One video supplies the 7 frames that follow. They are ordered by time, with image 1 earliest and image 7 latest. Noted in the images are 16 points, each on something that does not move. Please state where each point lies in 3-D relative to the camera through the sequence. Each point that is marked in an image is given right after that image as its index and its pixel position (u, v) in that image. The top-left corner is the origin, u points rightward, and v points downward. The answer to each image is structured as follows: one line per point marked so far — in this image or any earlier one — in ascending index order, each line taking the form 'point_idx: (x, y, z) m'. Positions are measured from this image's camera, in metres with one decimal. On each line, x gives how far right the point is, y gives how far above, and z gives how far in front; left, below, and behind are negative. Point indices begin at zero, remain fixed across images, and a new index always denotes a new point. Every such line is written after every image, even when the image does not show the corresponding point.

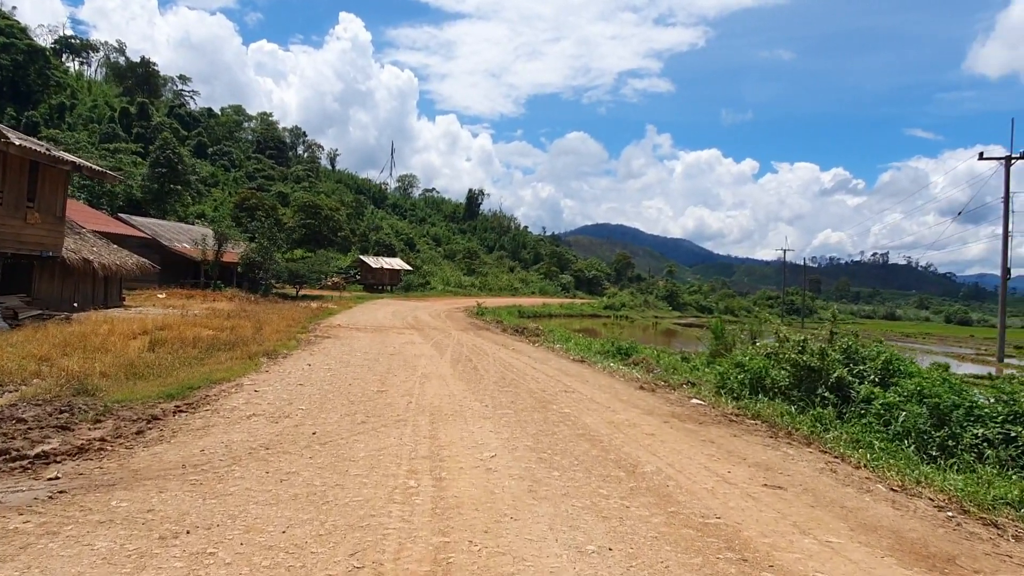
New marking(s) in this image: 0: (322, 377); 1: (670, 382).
0: (-2.9, -1.4, +11.0) m
1: (+2.8, -1.7, +12.9) m
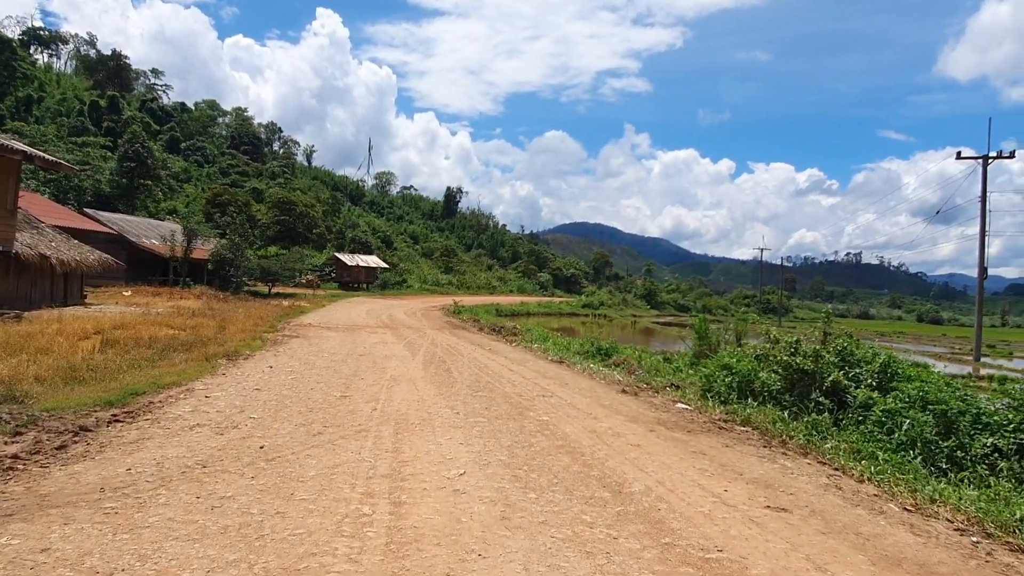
0: (-3.2, -1.3, +10.2) m
1: (+2.4, -1.6, +12.3) m
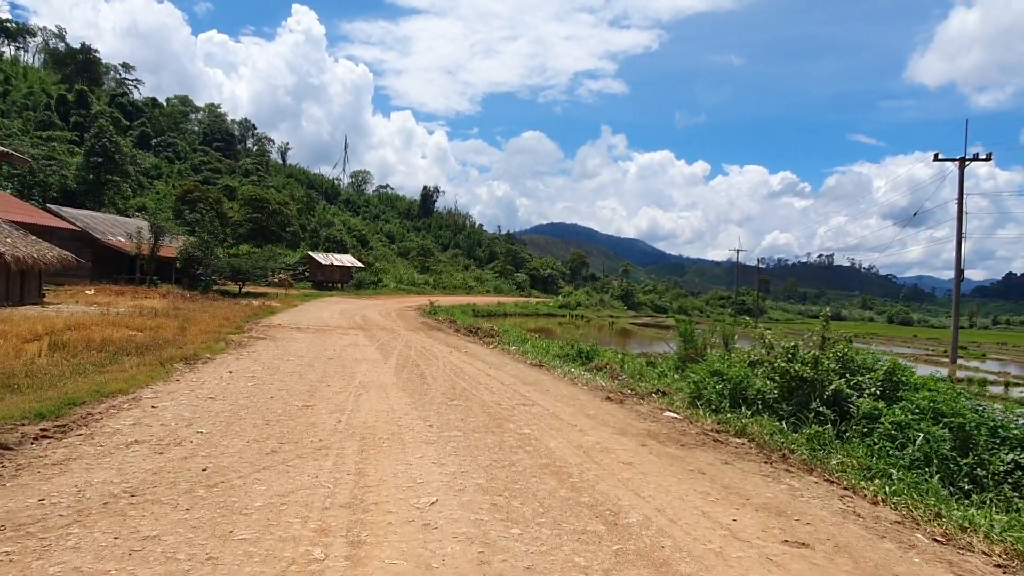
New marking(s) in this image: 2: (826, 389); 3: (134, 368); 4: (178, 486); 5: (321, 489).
0: (-3.5, -1.3, +9.4) m
1: (+2.0, -1.7, +11.7) m
2: (+3.5, -1.1, +8.0) m
3: (-5.6, -1.2, +10.6) m
4: (-2.2, -1.3, +4.8) m
5: (-1.3, -1.3, +4.8) m
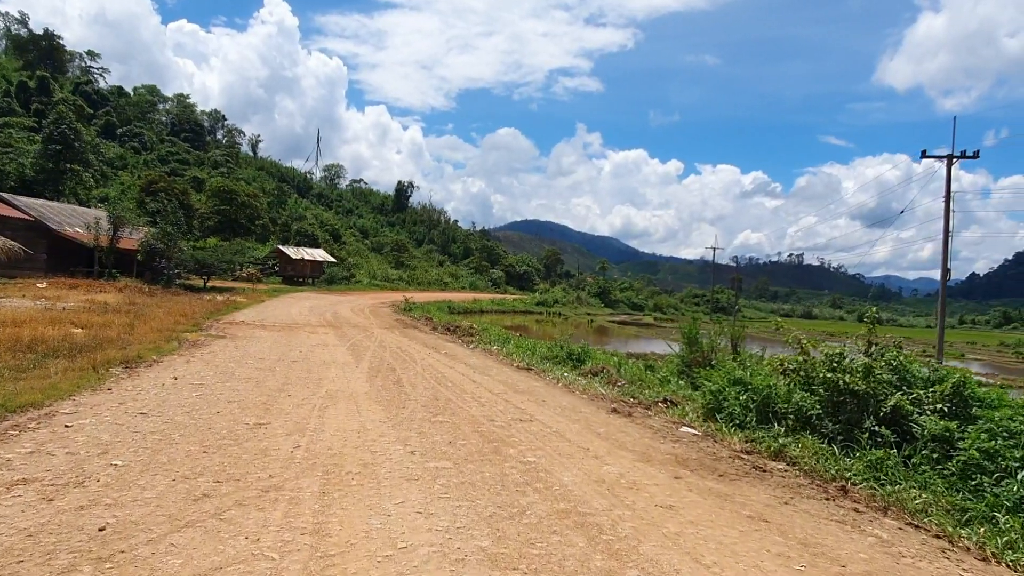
0: (-3.6, -1.2, +7.9) m
1: (+1.9, -1.6, +10.4) m
2: (+3.4, -1.1, +6.7) m
3: (-5.7, -1.1, +9.1) m
4: (-2.1, -1.3, +3.3) m
5: (-1.2, -1.3, +3.4) m
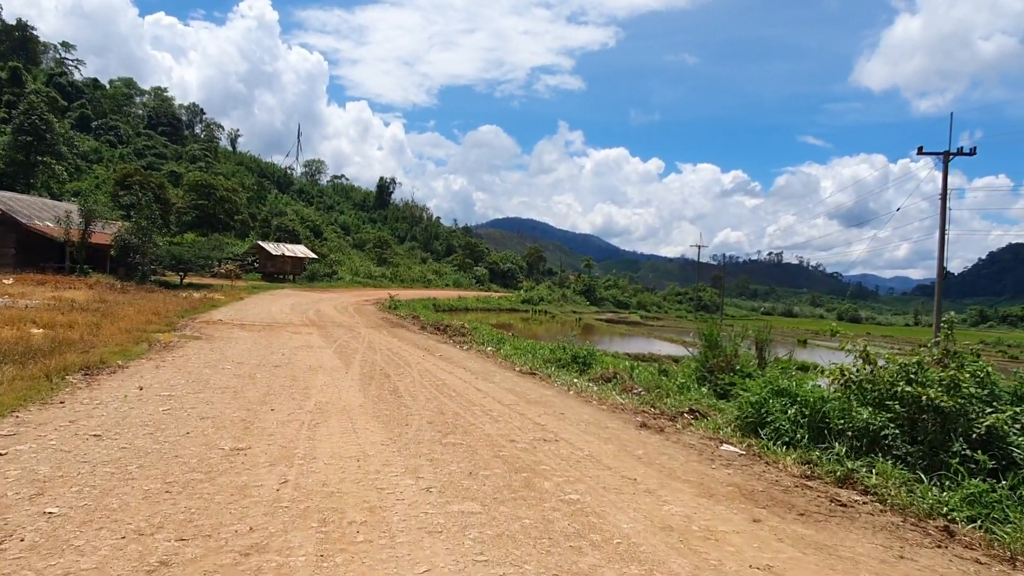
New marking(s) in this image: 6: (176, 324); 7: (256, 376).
0: (-3.4, -1.2, +6.8) m
1: (+2.0, -1.6, +9.4) m
2: (+3.7, -1.1, +5.7) m
3: (-5.5, -1.0, +7.9) m
4: (-1.8, -1.2, +2.2) m
5: (-0.9, -1.3, +2.3) m
6: (-8.3, -0.9, +18.0) m
7: (-3.5, -1.2, +9.9) m
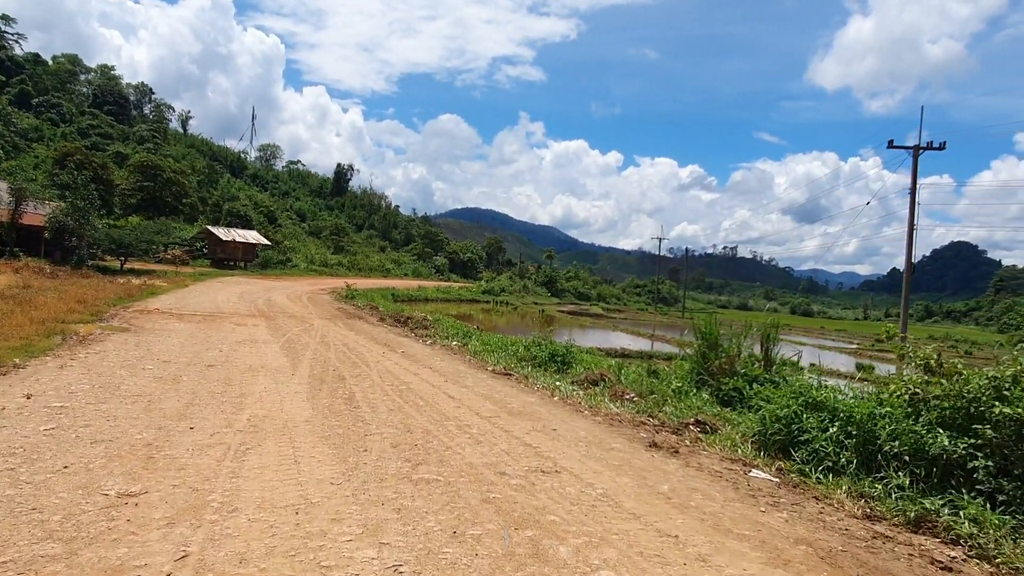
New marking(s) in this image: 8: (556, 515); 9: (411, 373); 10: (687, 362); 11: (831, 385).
0: (-3.5, -1.1, +5.1) m
1: (+1.7, -1.5, +8.0) m
2: (+3.6, -1.0, +4.5) m
3: (-5.6, -0.9, +6.1) m
4: (-1.6, -1.2, +0.7) m
5: (-0.7, -1.2, +0.8) m
6: (-9.0, -0.6, +16.0) m
7: (-3.8, -1.0, +8.3) m
8: (+0.2, -1.3, +4.2) m
9: (-1.4, -1.2, +9.8) m
10: (+2.6, -1.1, +10.9) m
11: (+3.0, -0.9, +7.0) m
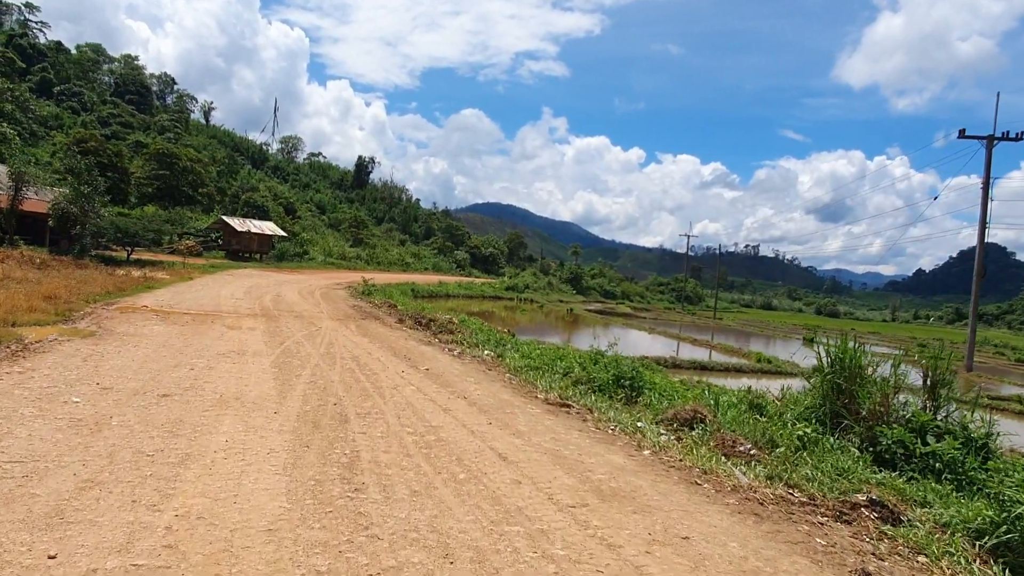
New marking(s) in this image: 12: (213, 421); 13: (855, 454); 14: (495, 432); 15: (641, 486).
0: (-2.9, -1.1, +2.5) m
1: (+2.4, -1.6, +5.3) m
2: (+4.1, -1.2, +1.7) m
3: (-5.1, -0.9, +3.6) m
4: (-1.2, -1.3, -1.9) m
5: (-0.3, -1.3, -1.8) m
6: (-8.2, -0.5, +13.6) m
7: (-3.1, -1.0, +5.7) m
8: (+0.8, -1.4, +1.5) m
9: (-0.7, -1.2, +7.2) m
10: (+3.3, -1.2, +8.1) m
11: (+3.6, -1.0, +4.2) m
12: (-2.5, -1.1, +6.0) m
13: (+3.1, -1.5, +6.6) m
14: (-0.1, -1.3, +6.4) m
15: (+0.9, -1.4, +5.1) m
